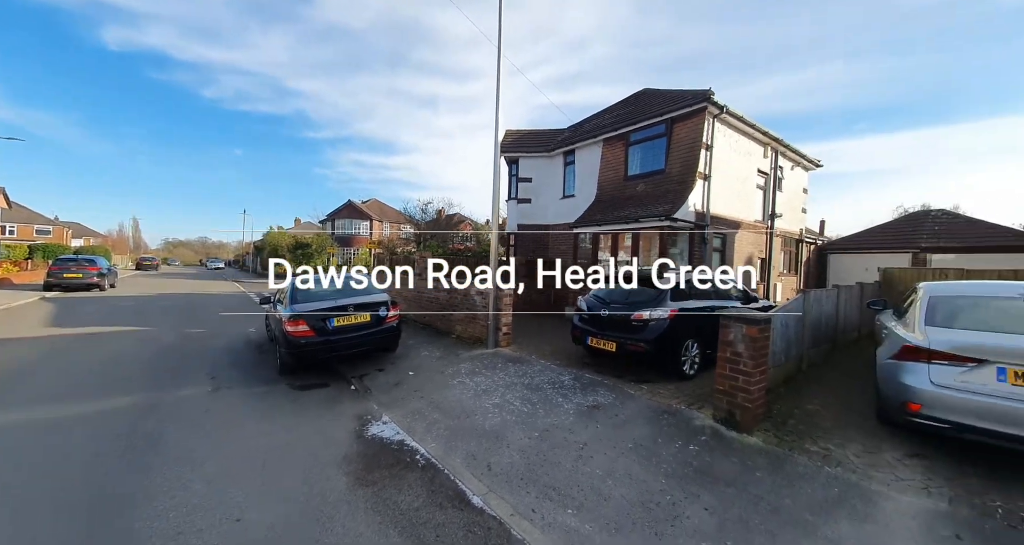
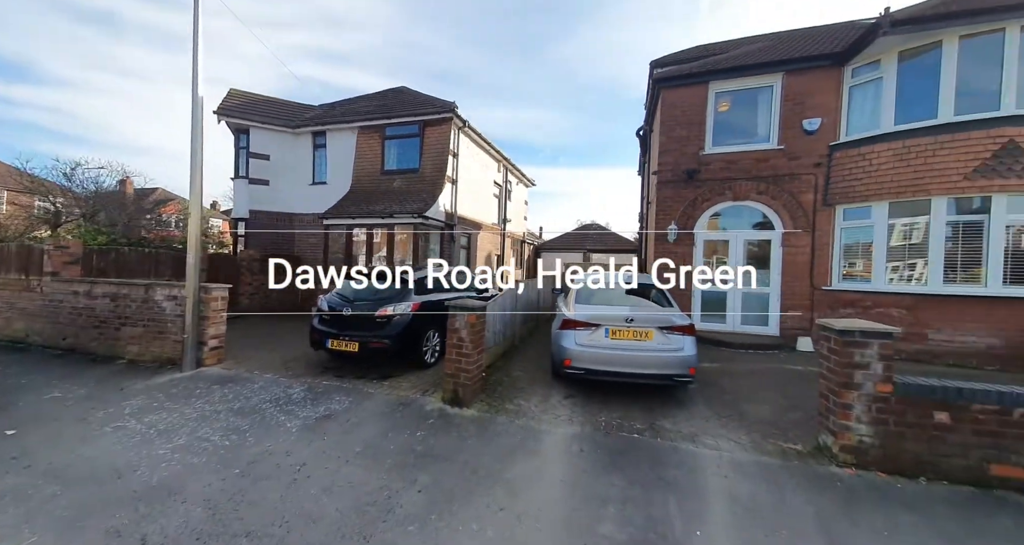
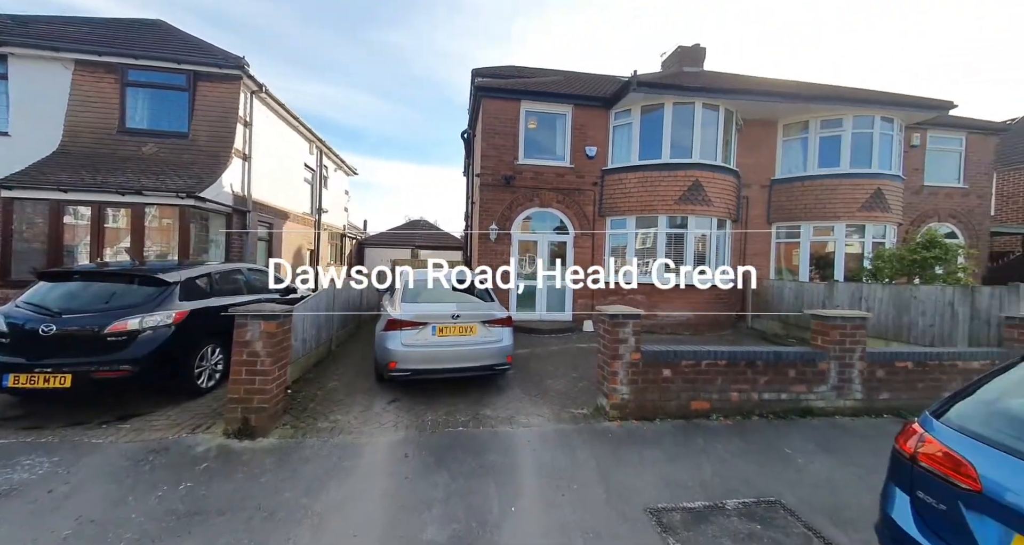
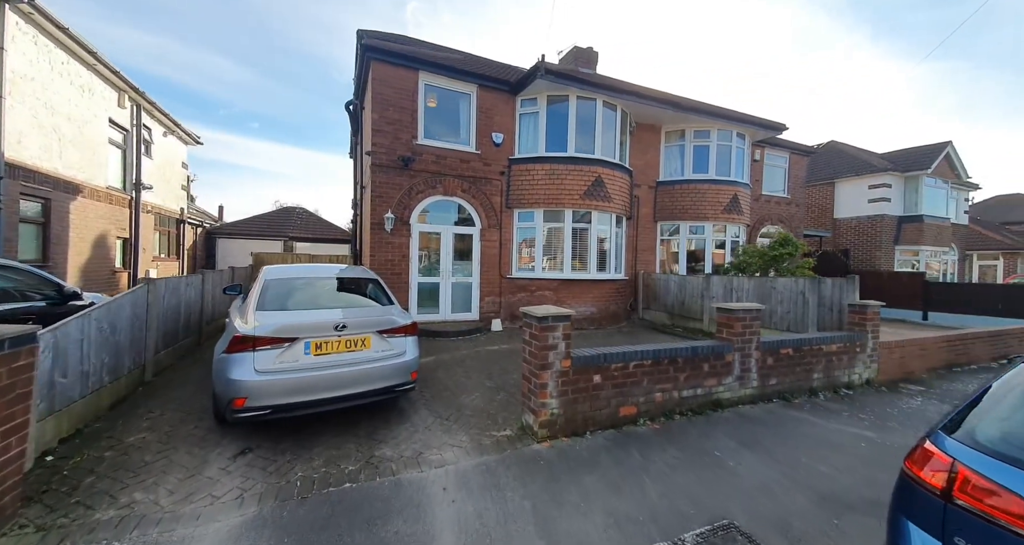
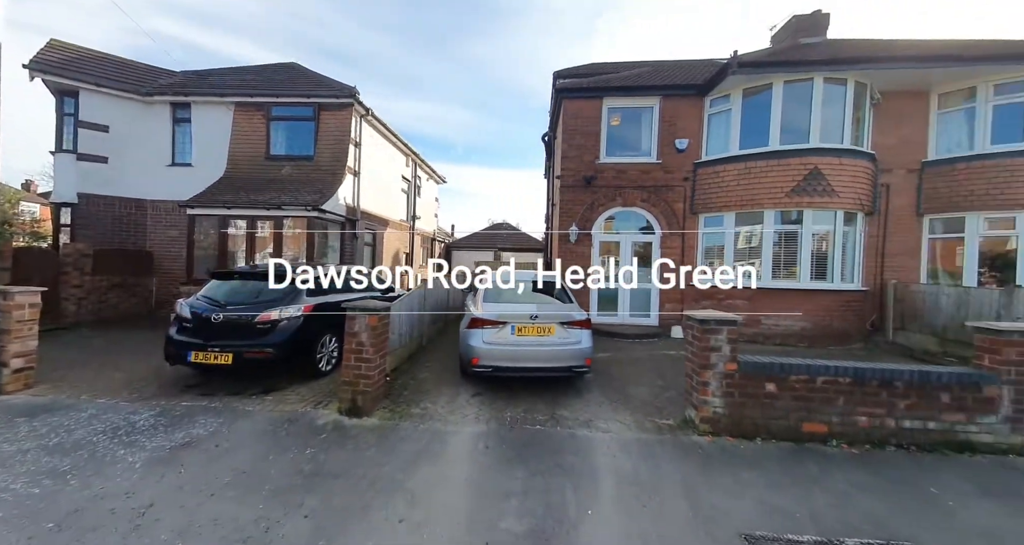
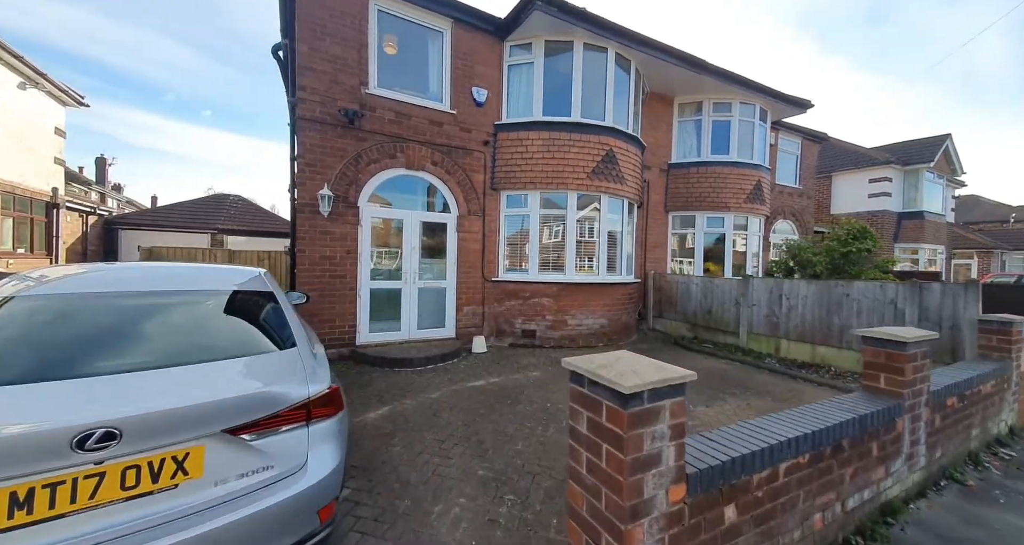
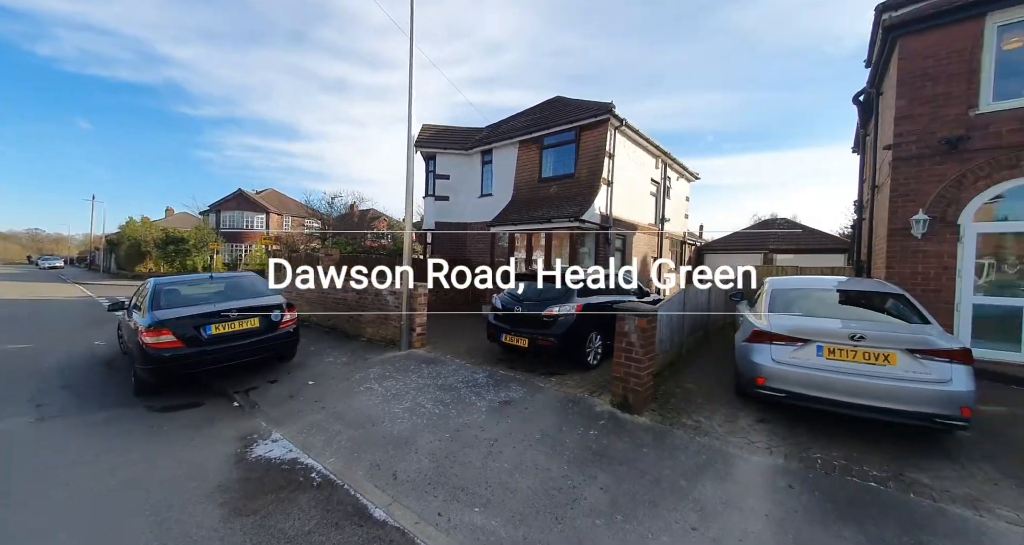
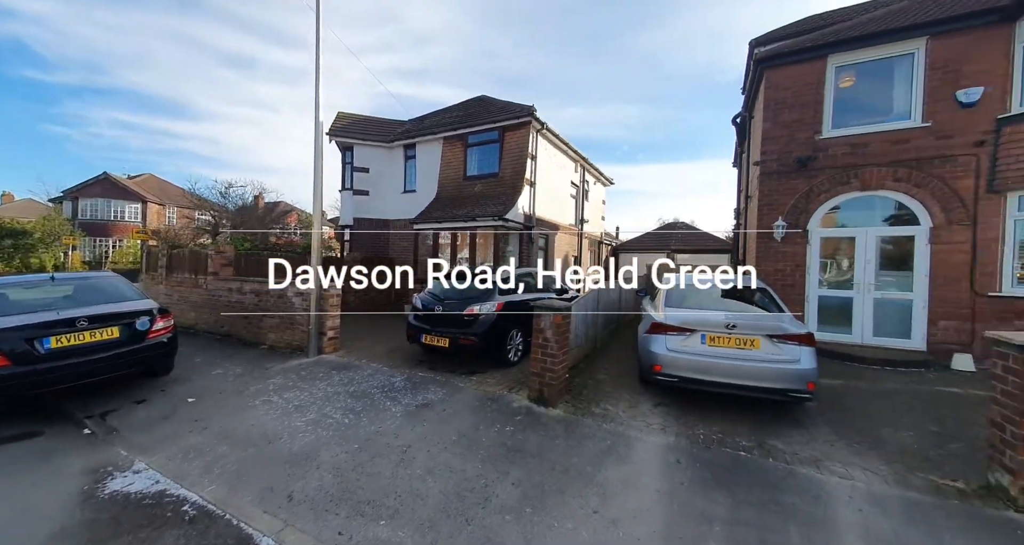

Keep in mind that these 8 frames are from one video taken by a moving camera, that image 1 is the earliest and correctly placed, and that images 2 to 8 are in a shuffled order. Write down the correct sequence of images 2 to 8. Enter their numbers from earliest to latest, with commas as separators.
7, 8, 2, 5, 3, 4, 6
